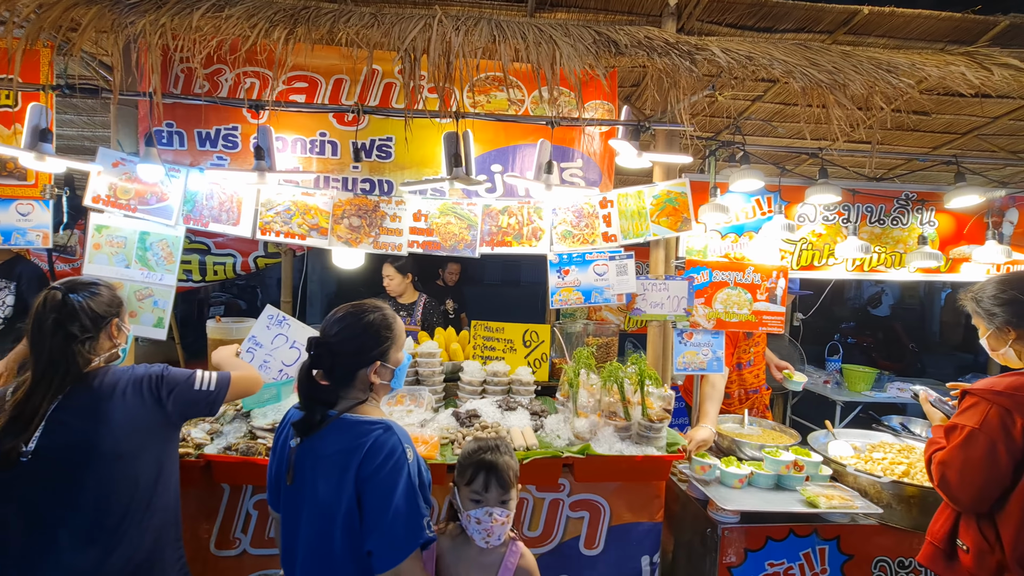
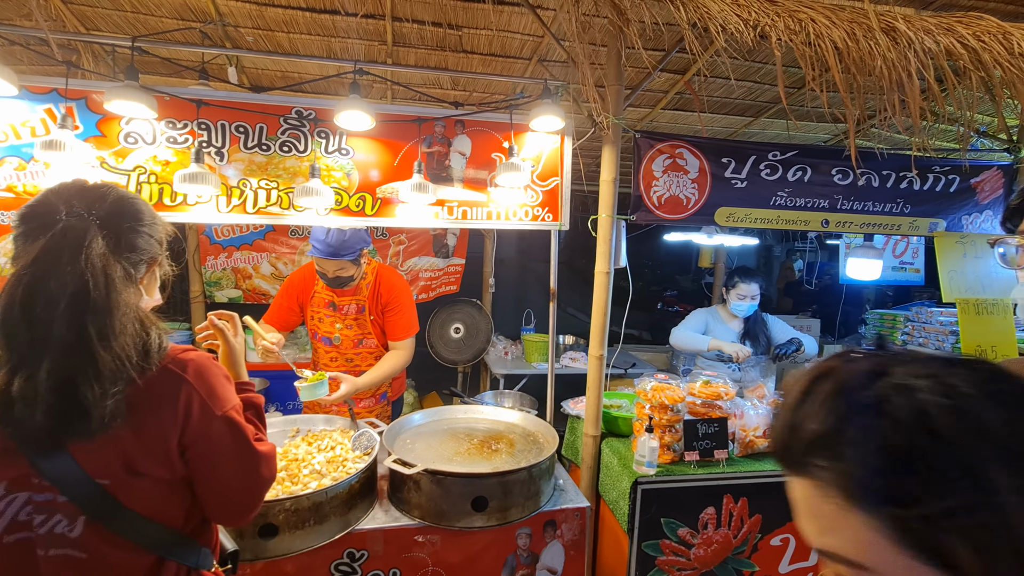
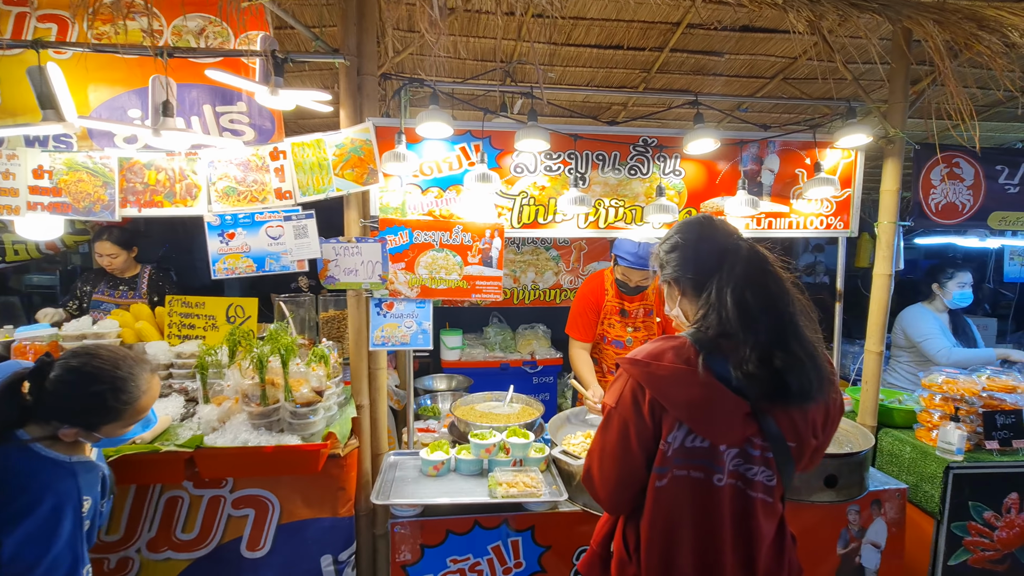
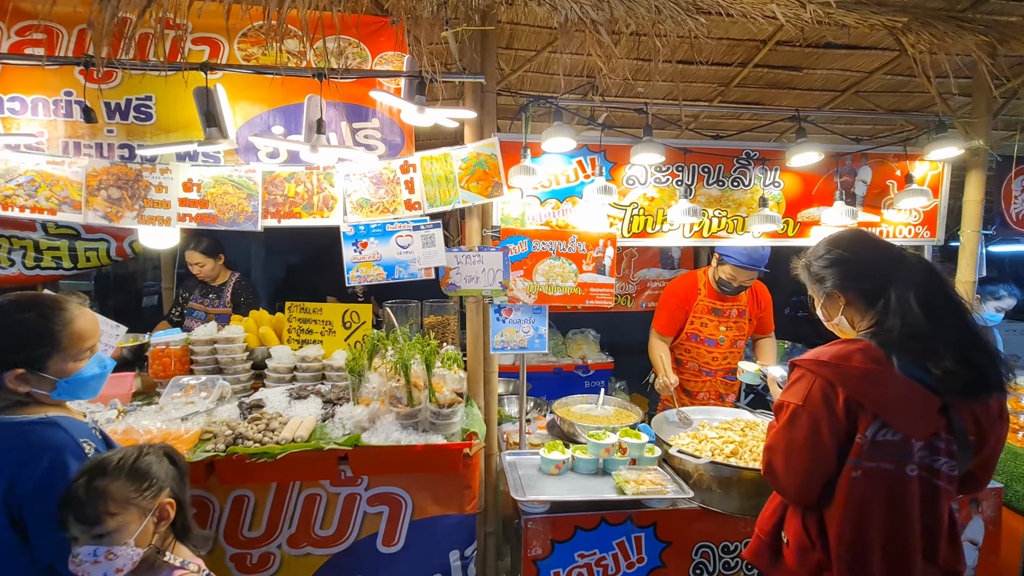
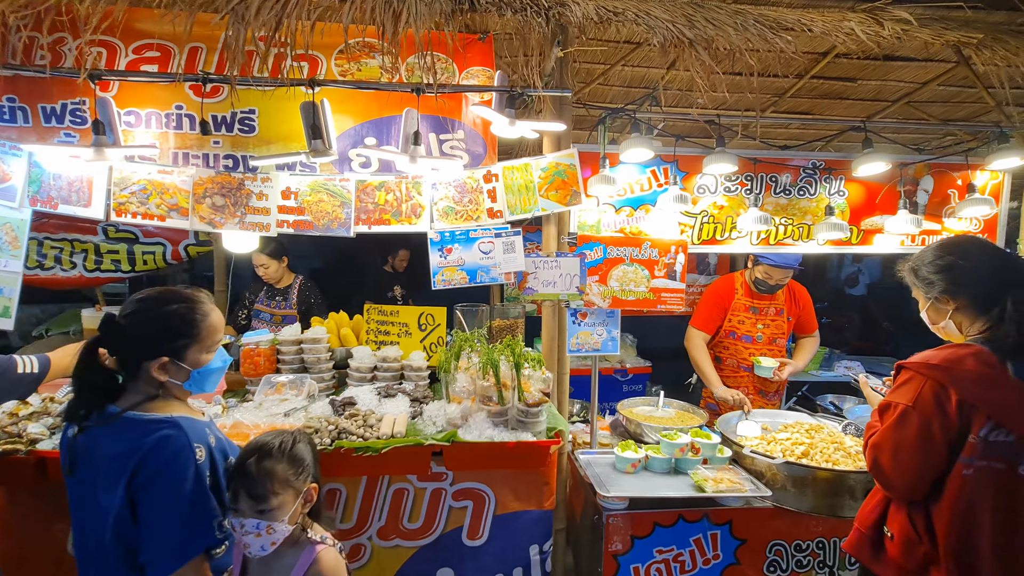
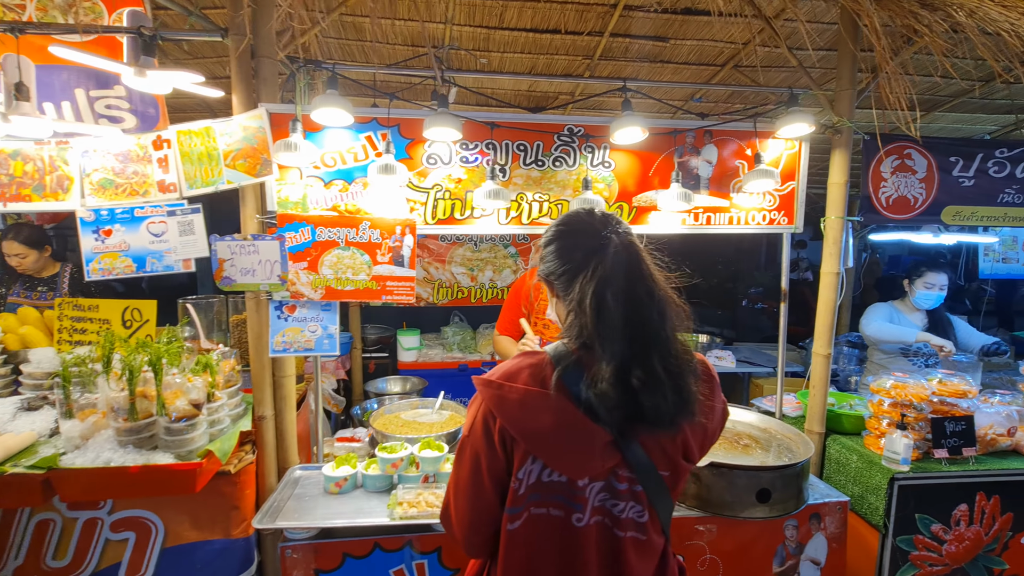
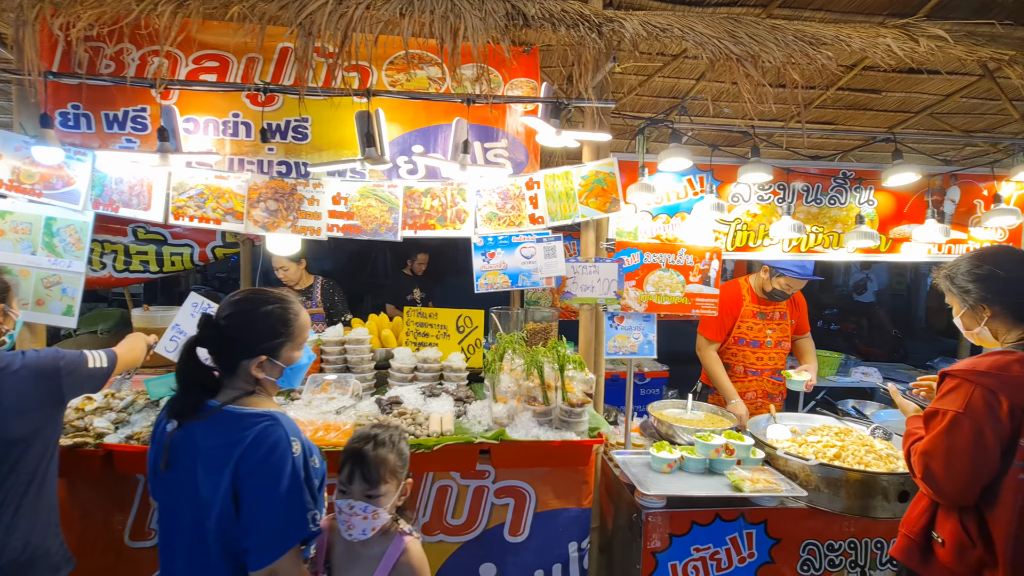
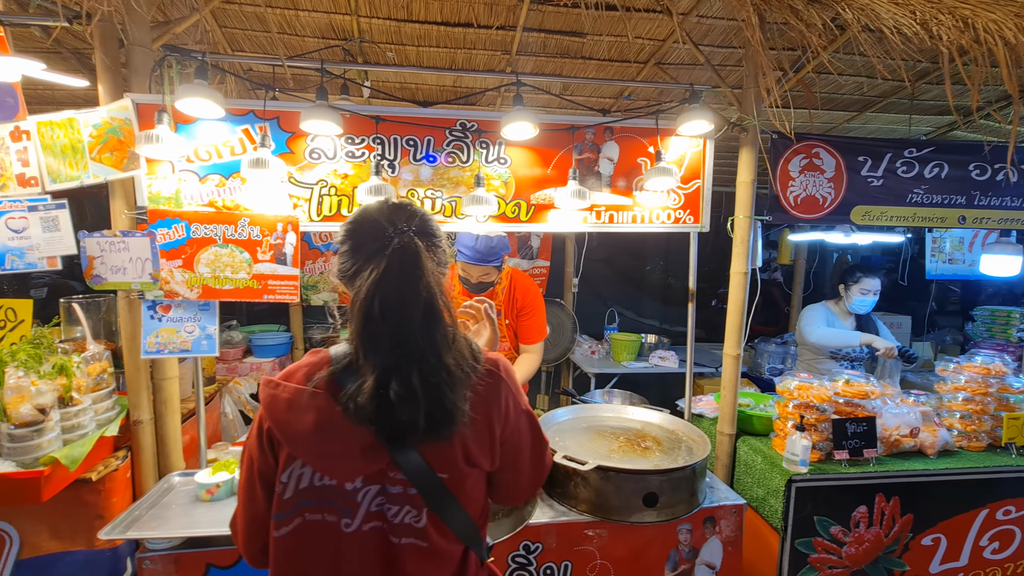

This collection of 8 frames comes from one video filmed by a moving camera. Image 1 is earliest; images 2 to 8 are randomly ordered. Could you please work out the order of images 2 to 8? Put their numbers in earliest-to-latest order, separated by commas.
7, 5, 4, 3, 6, 8, 2
